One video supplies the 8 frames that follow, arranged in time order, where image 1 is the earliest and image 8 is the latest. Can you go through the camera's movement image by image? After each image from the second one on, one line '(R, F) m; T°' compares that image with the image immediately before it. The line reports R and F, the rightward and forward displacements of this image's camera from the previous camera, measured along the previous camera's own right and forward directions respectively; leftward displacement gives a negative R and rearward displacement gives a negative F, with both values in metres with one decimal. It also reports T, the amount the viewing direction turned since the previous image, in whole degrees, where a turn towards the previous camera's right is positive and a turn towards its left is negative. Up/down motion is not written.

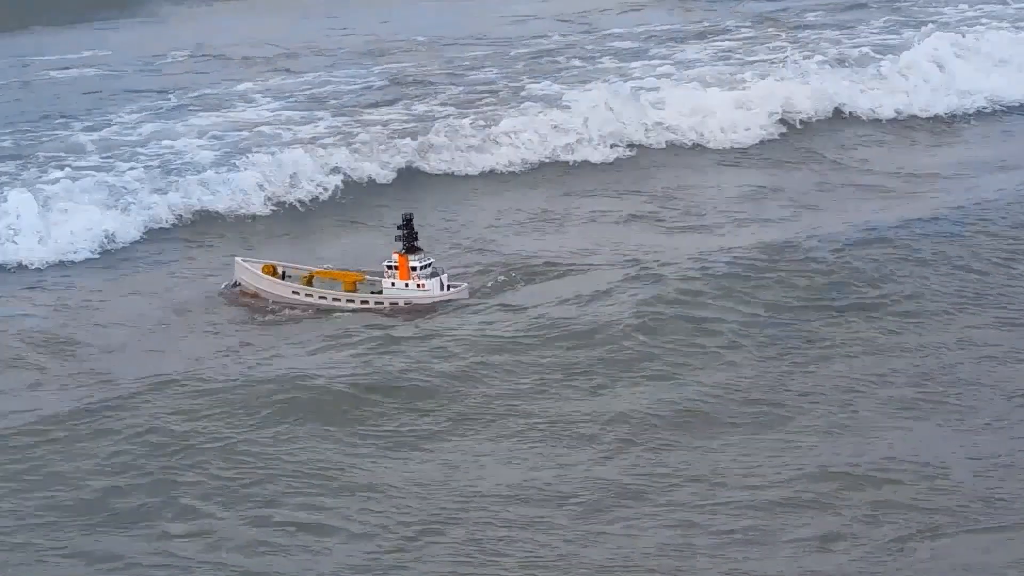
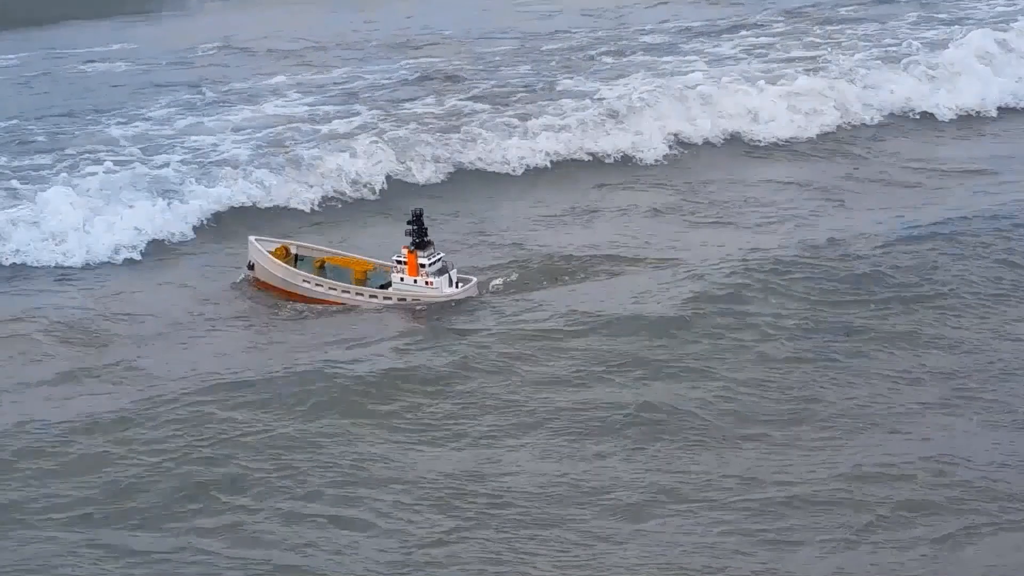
(-0.1, 0.0) m; -1°
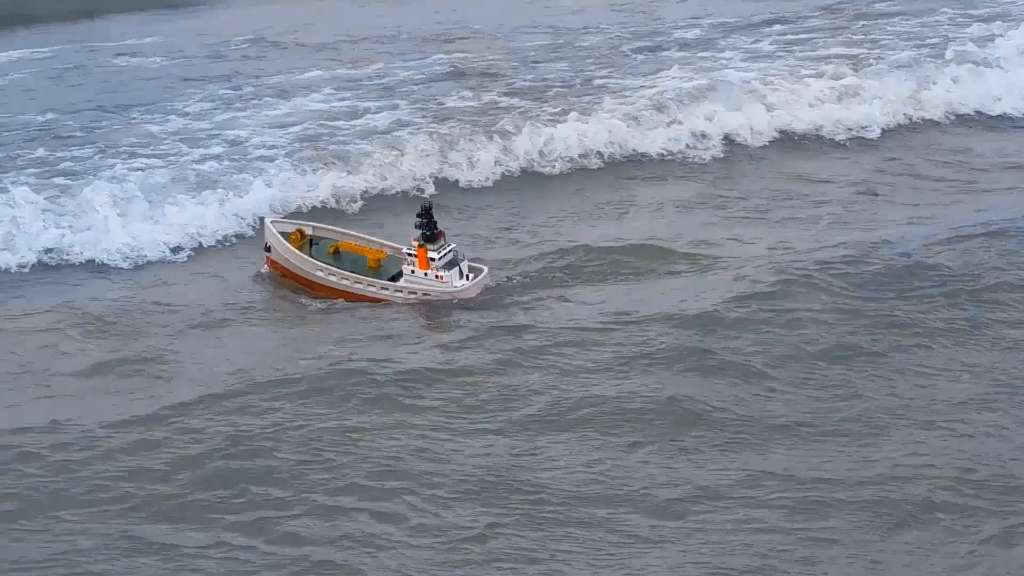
(-0.3, +0.1) m; -1°
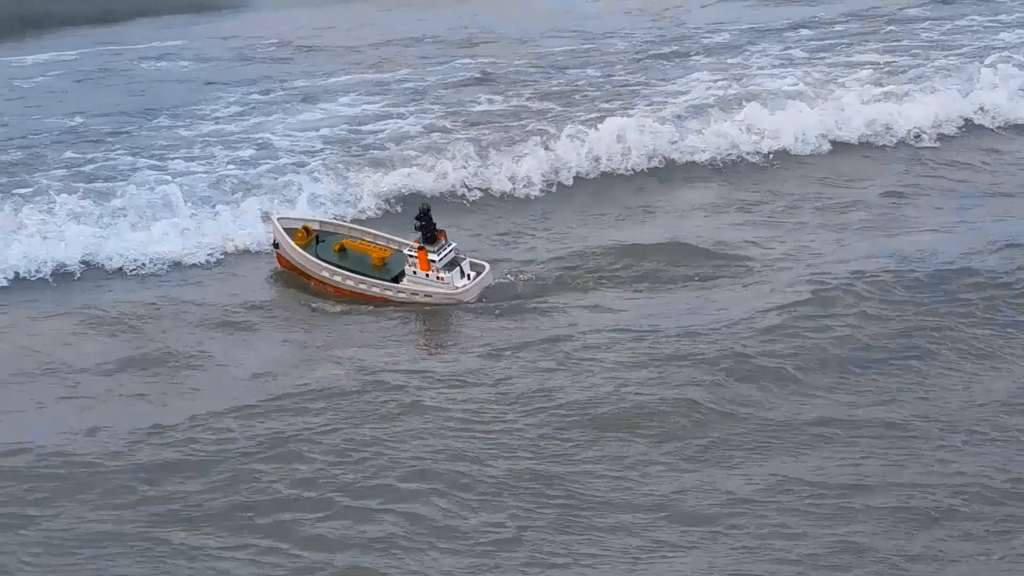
(-0.3, 0.0) m; -1°
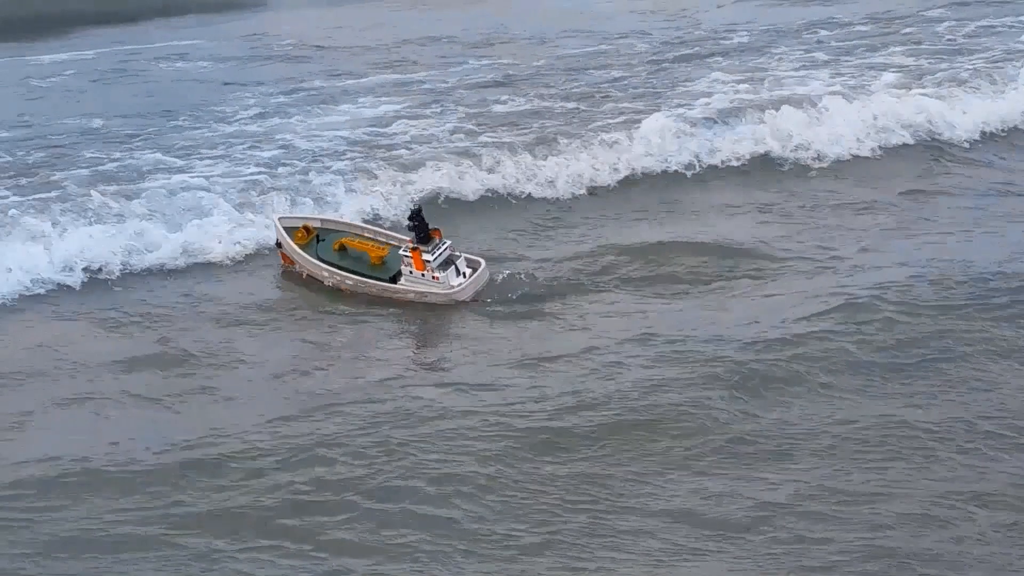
(-0.4, 0.0) m; 0°
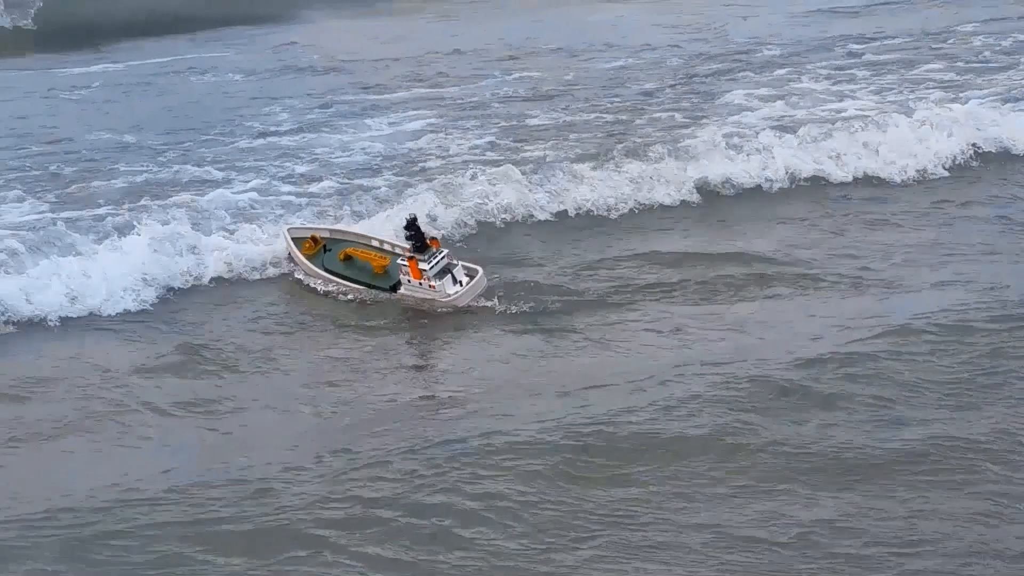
(-0.6, 0.0) m; 0°
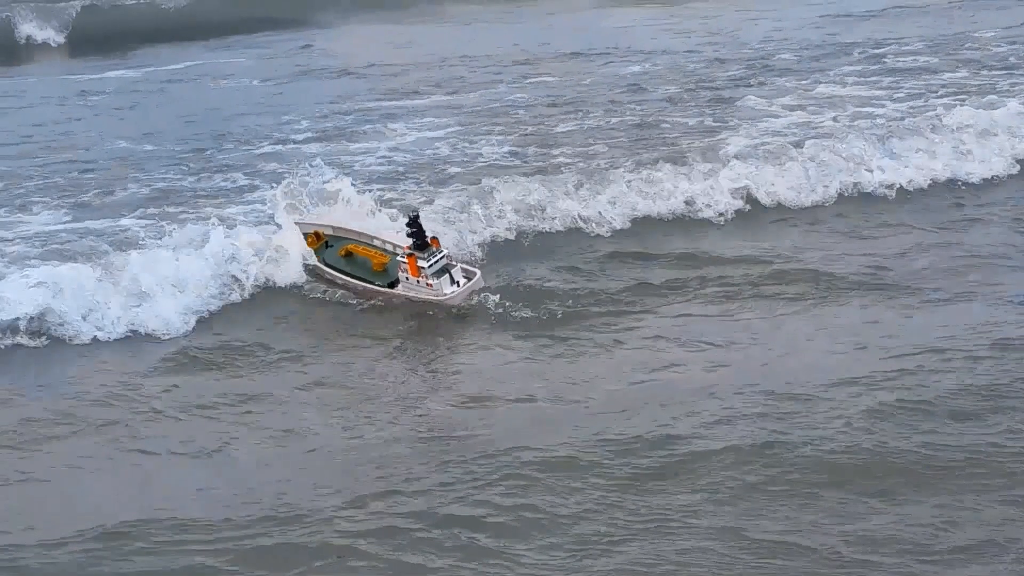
(-0.6, 0.0) m; 0°
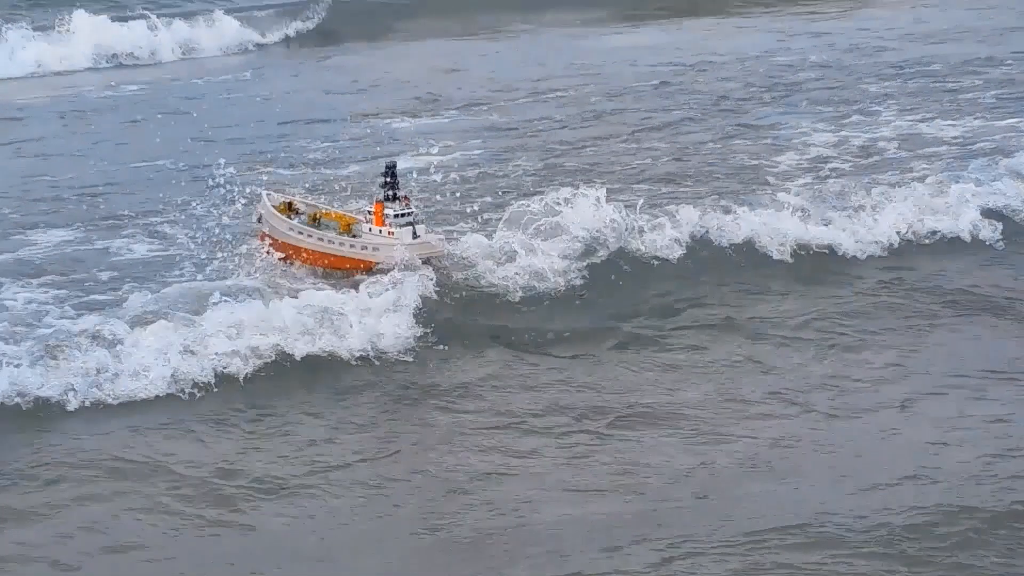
(-2.5, +0.5) m; +4°
